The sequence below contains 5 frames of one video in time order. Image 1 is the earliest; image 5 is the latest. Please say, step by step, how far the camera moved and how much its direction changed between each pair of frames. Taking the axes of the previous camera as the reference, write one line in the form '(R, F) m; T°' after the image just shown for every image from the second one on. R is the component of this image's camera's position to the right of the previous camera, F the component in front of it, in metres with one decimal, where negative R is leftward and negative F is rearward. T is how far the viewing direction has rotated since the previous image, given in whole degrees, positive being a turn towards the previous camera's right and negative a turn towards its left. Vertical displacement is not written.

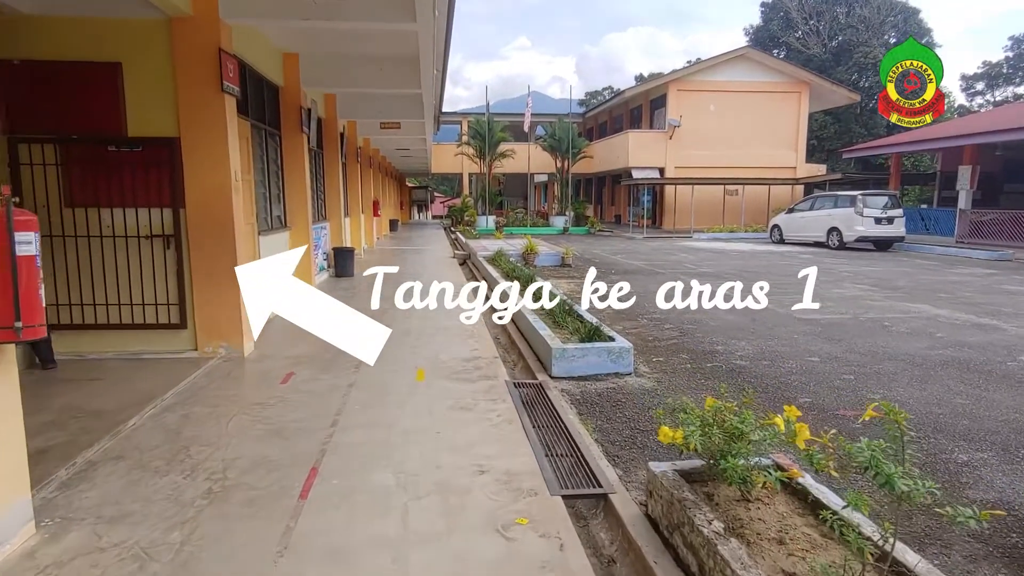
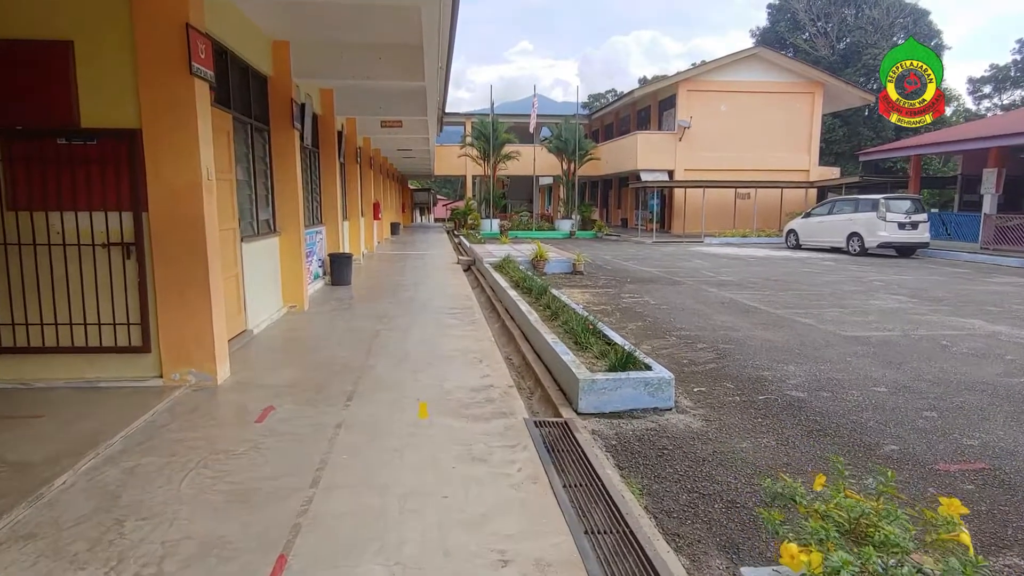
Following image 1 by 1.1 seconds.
(-0.1, +0.8) m; 0°
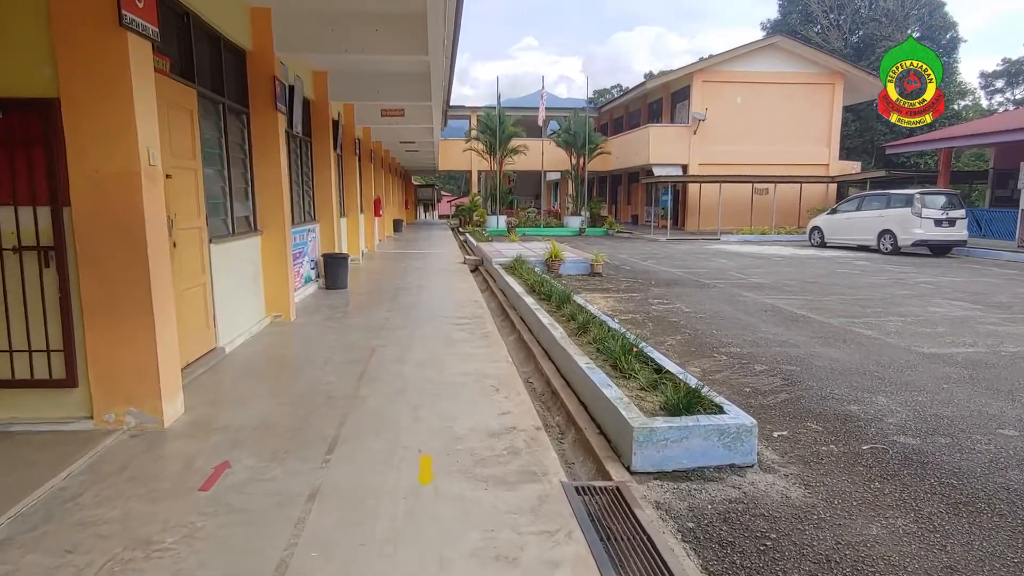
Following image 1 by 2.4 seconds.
(-0.2, +1.0) m; 0°
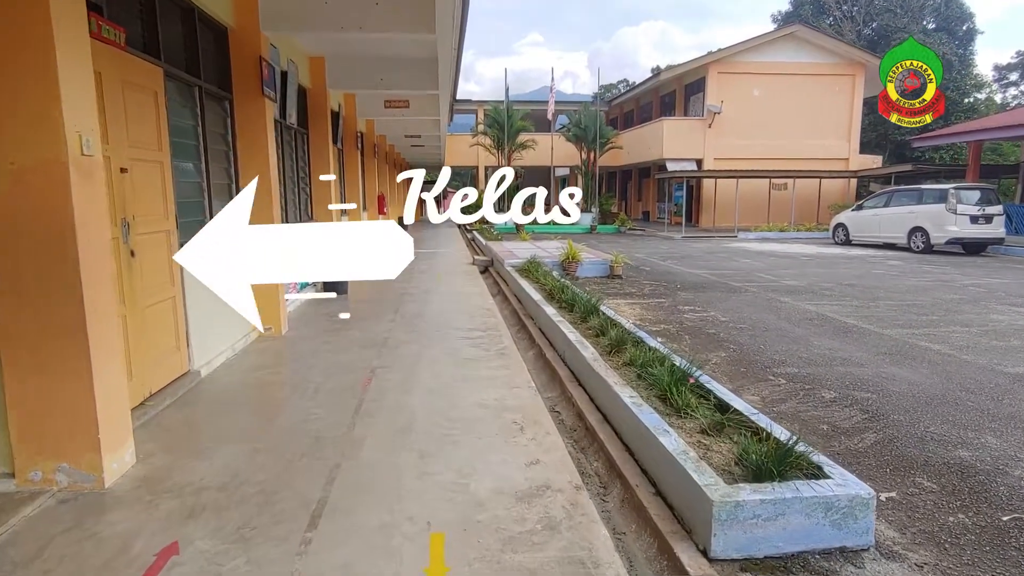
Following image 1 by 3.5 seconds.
(-0.1, +0.8) m; -1°
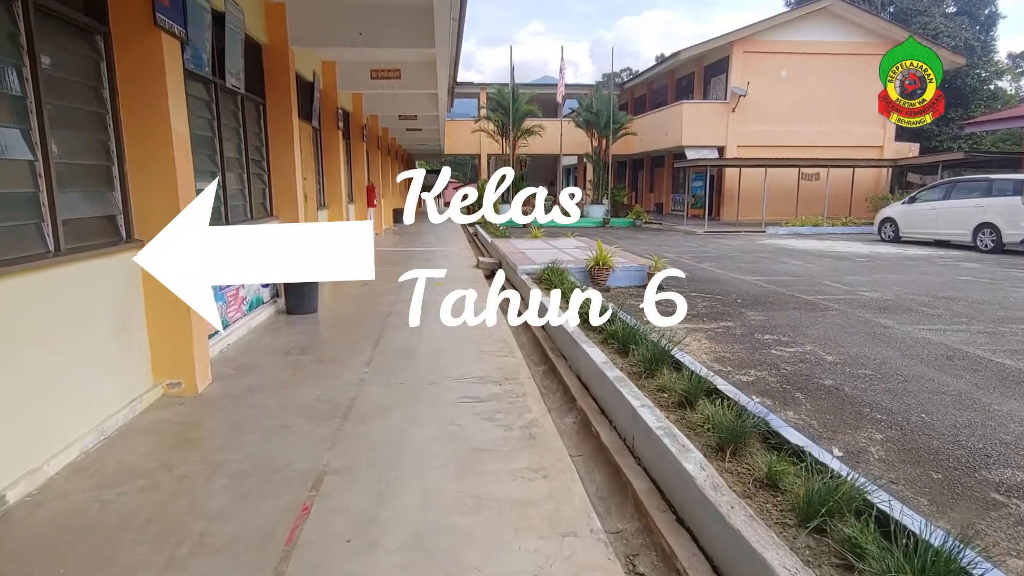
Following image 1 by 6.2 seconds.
(-0.2, +2.0) m; 0°
